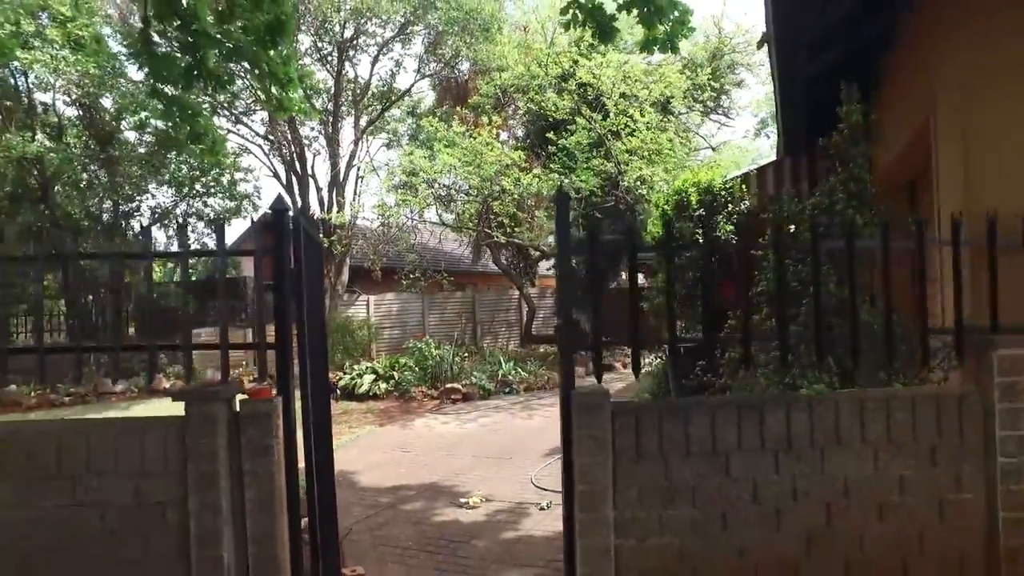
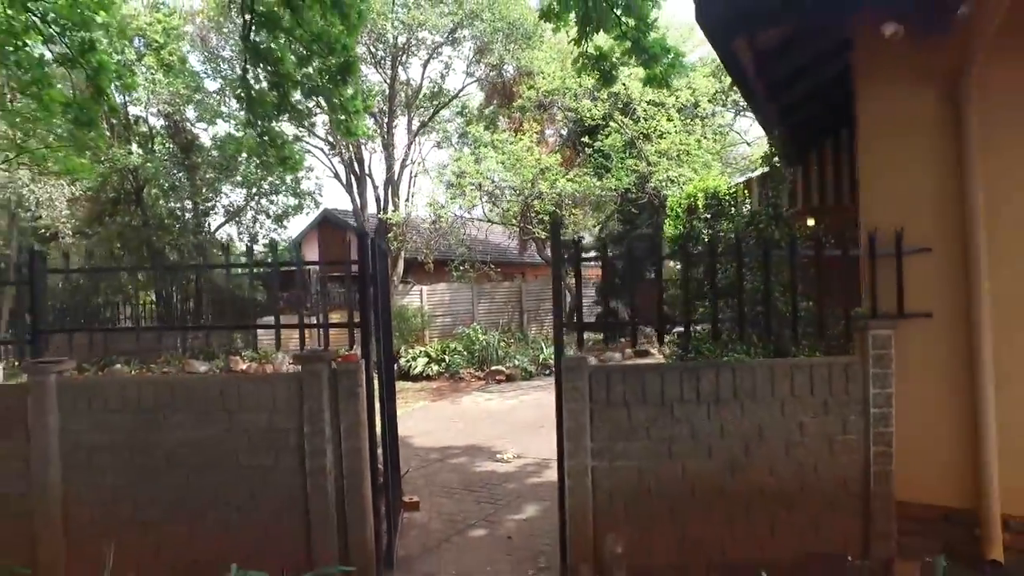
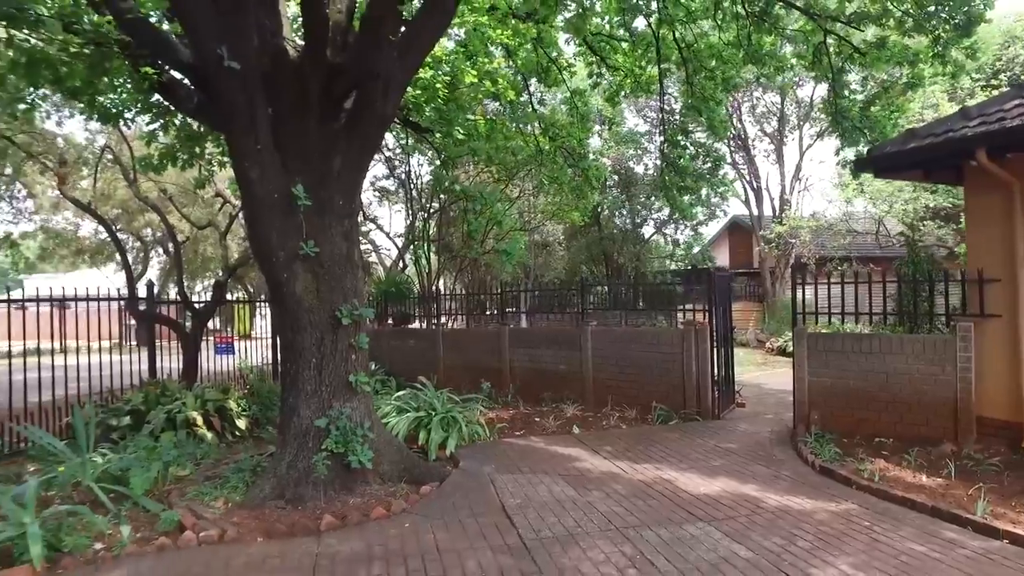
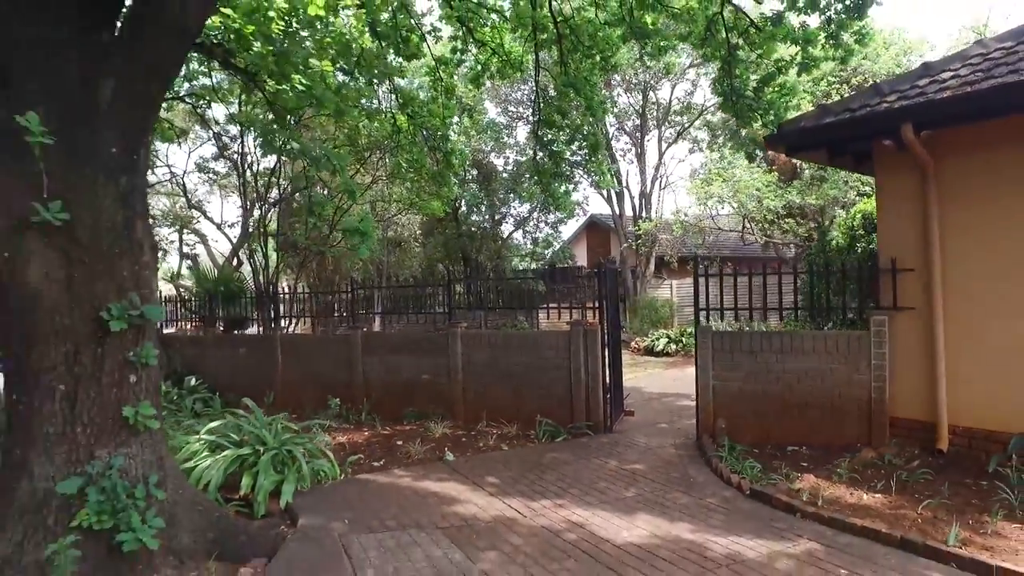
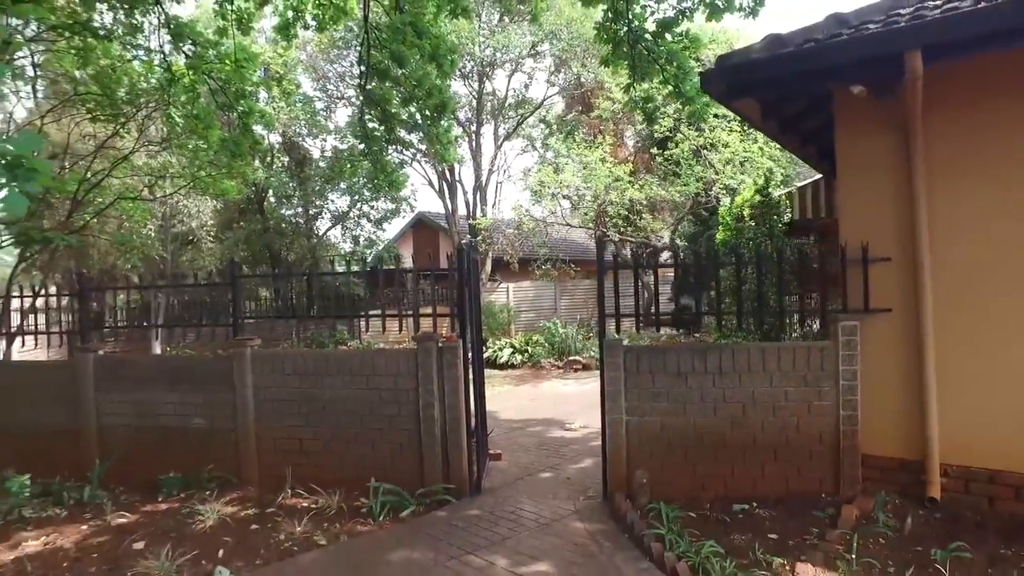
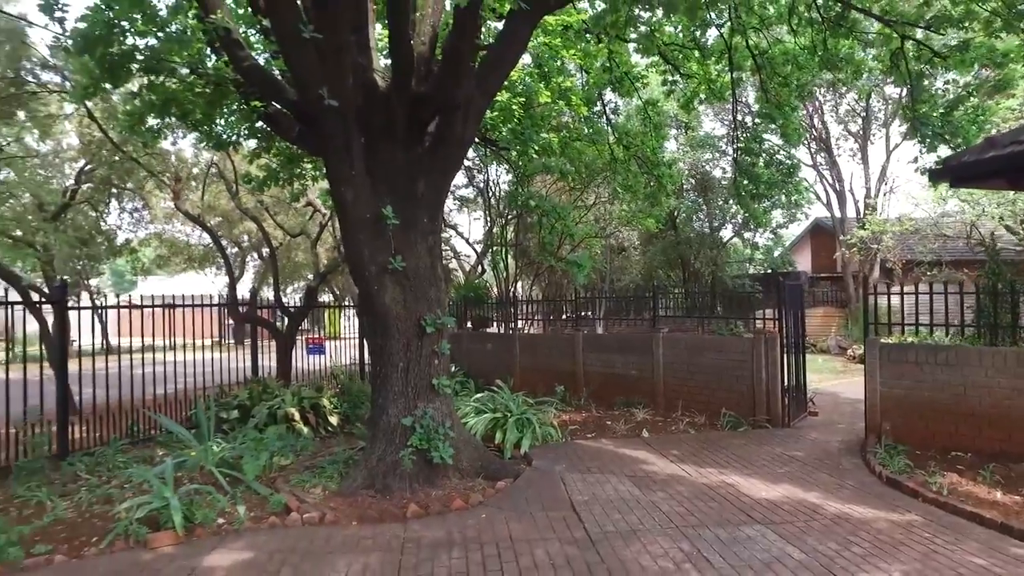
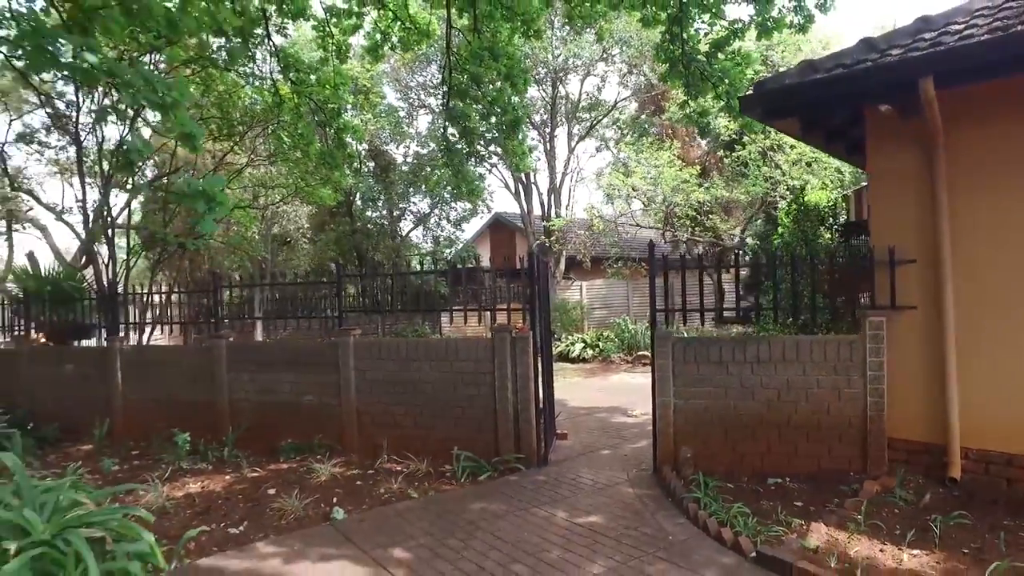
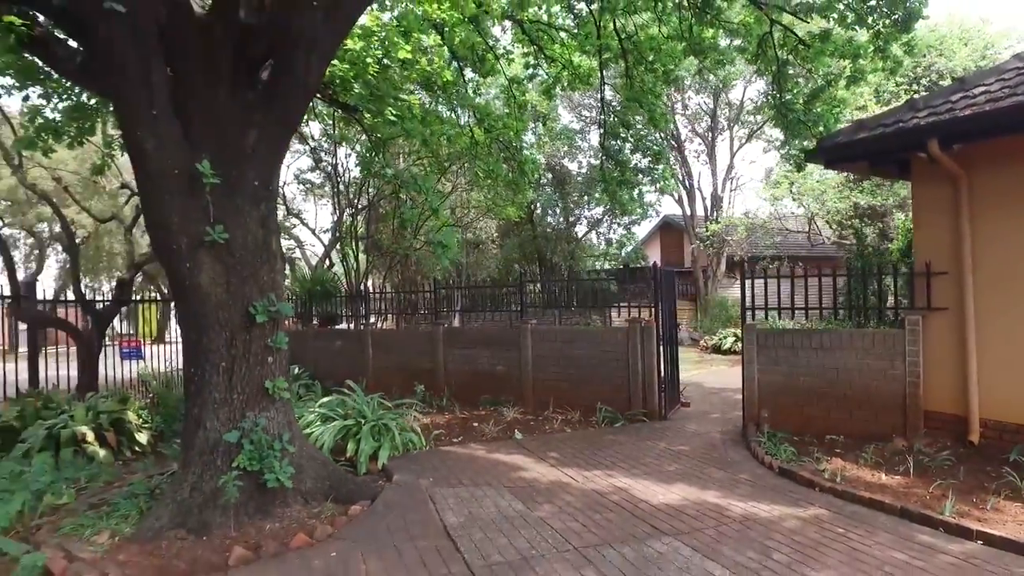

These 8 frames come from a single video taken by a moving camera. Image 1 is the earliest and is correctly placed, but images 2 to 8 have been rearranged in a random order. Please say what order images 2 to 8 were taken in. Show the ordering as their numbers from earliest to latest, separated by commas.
2, 5, 7, 4, 8, 3, 6
